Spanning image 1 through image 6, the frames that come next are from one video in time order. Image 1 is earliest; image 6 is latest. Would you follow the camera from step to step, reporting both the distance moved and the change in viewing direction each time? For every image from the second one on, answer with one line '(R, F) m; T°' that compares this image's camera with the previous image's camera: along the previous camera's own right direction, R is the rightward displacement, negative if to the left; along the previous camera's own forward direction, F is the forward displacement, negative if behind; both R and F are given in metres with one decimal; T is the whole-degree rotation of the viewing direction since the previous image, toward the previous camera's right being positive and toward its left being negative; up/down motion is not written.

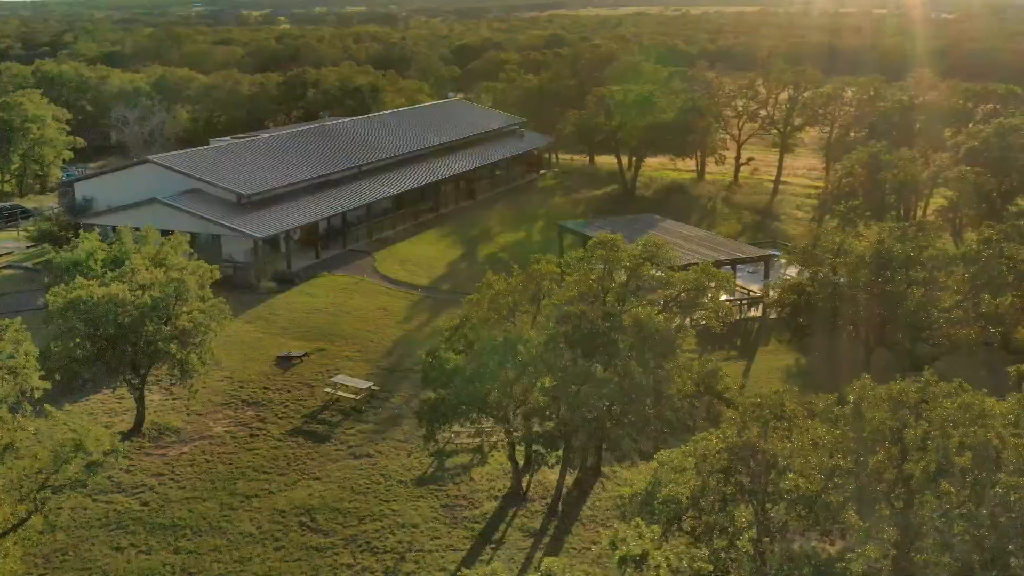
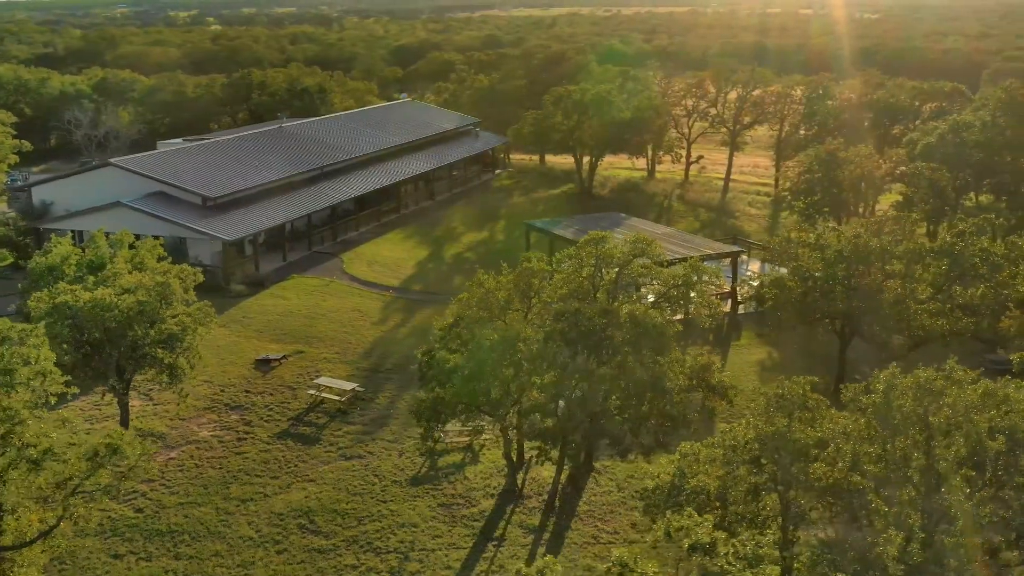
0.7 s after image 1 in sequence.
(-0.9, -0.1) m; +3°
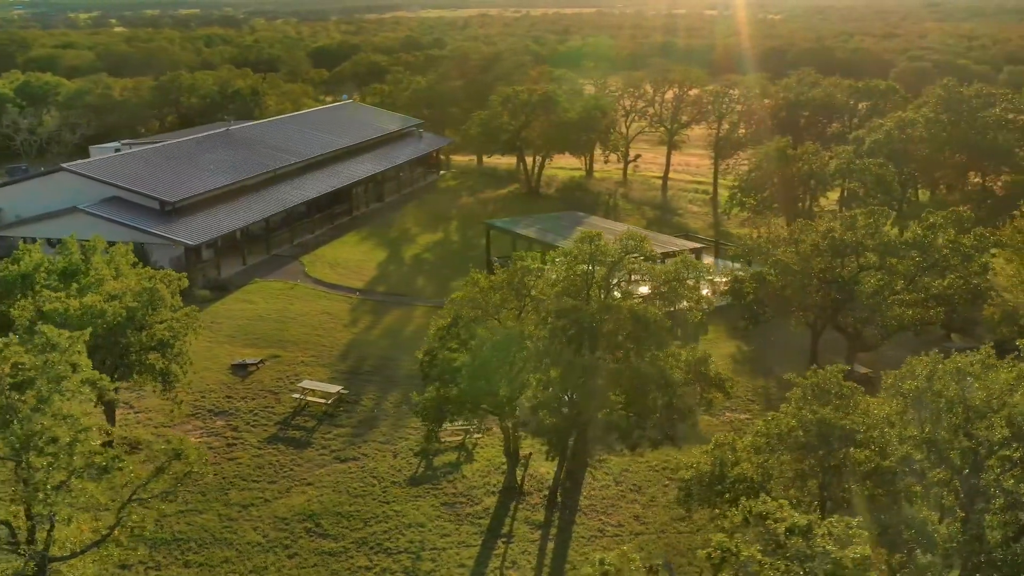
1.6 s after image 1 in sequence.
(-1.3, -0.1) m; +4°
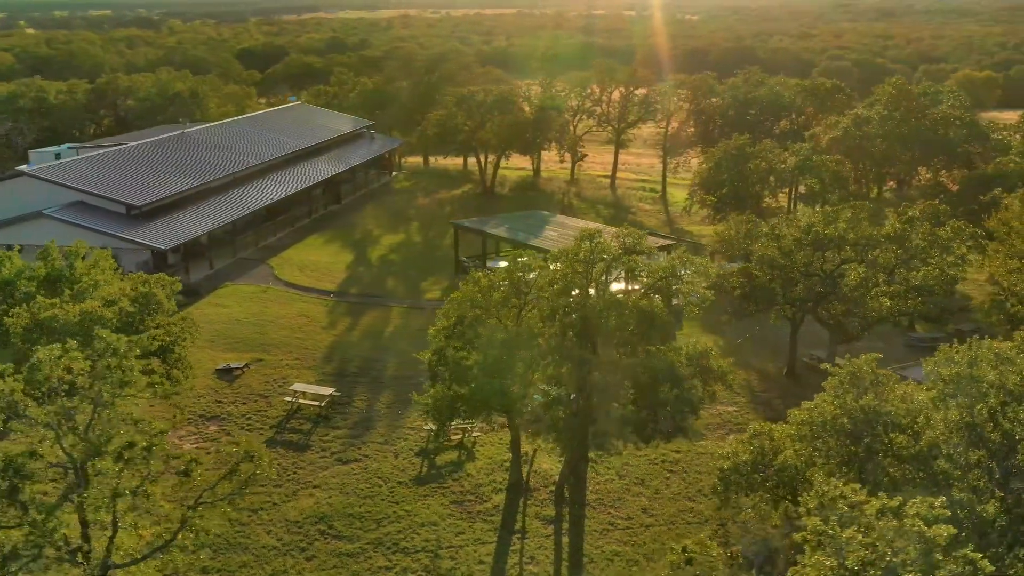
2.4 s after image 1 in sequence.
(-1.3, -0.1) m; +4°
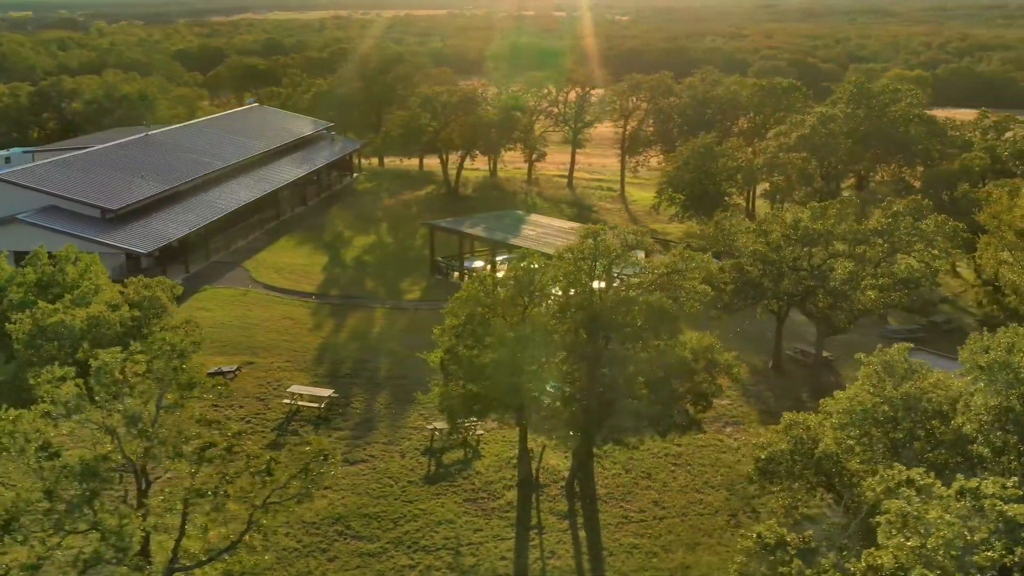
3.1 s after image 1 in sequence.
(-1.2, -0.1) m; +3°
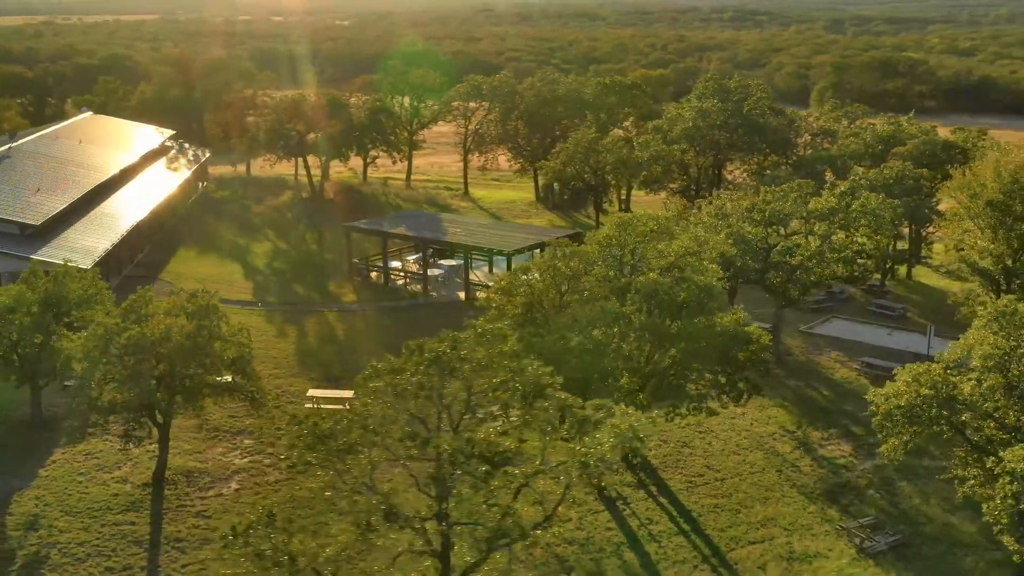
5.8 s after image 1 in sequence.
(-5.4, -0.2) m; +13°
